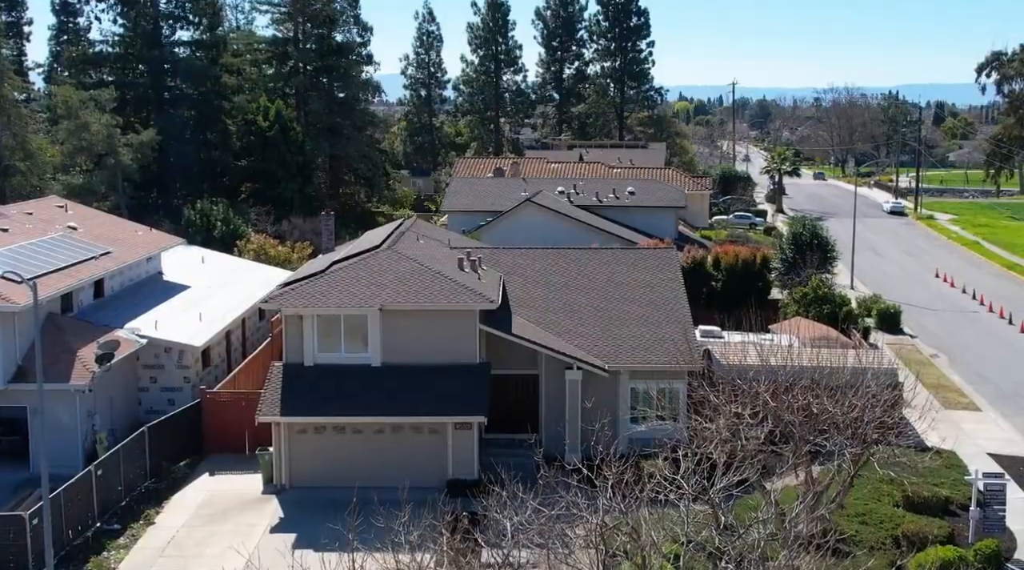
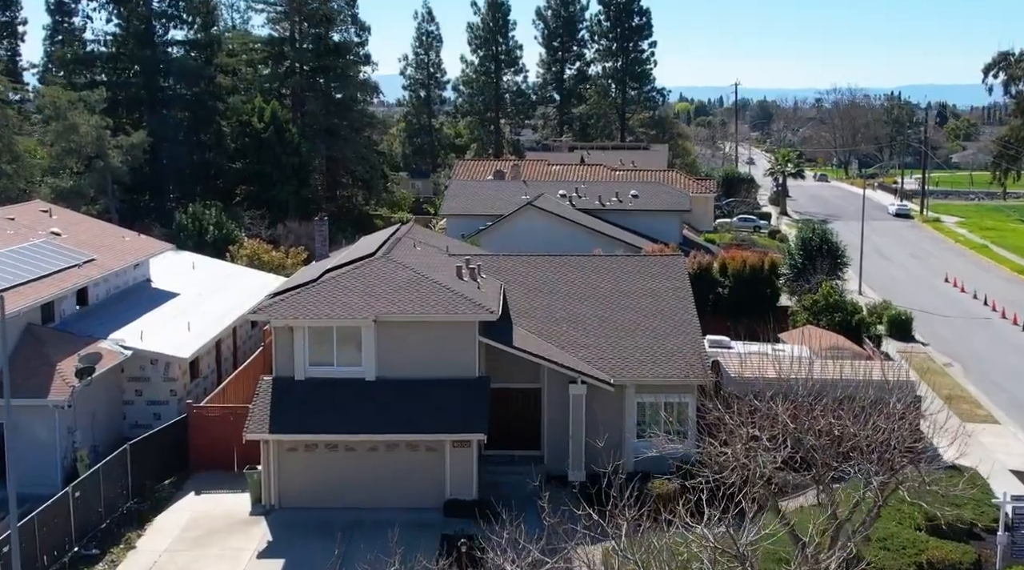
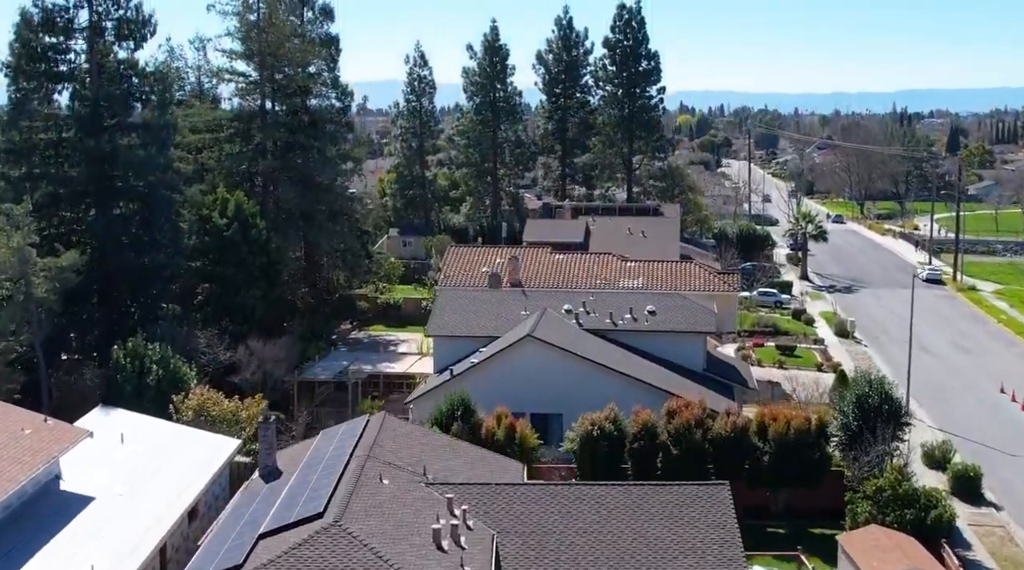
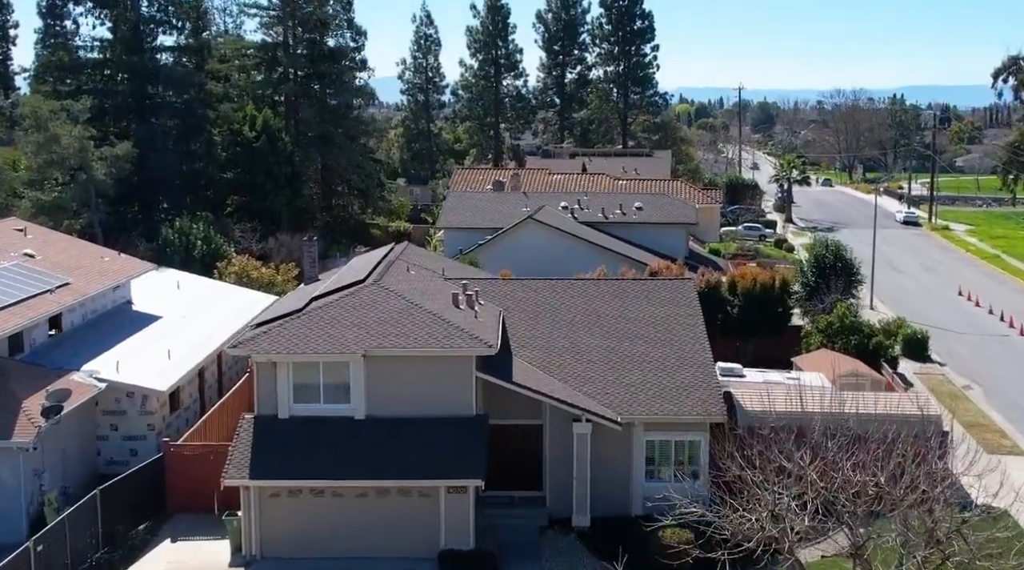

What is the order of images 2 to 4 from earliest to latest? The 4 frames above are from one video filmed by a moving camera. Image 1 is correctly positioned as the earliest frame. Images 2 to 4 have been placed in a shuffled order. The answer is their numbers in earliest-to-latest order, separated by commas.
2, 4, 3
